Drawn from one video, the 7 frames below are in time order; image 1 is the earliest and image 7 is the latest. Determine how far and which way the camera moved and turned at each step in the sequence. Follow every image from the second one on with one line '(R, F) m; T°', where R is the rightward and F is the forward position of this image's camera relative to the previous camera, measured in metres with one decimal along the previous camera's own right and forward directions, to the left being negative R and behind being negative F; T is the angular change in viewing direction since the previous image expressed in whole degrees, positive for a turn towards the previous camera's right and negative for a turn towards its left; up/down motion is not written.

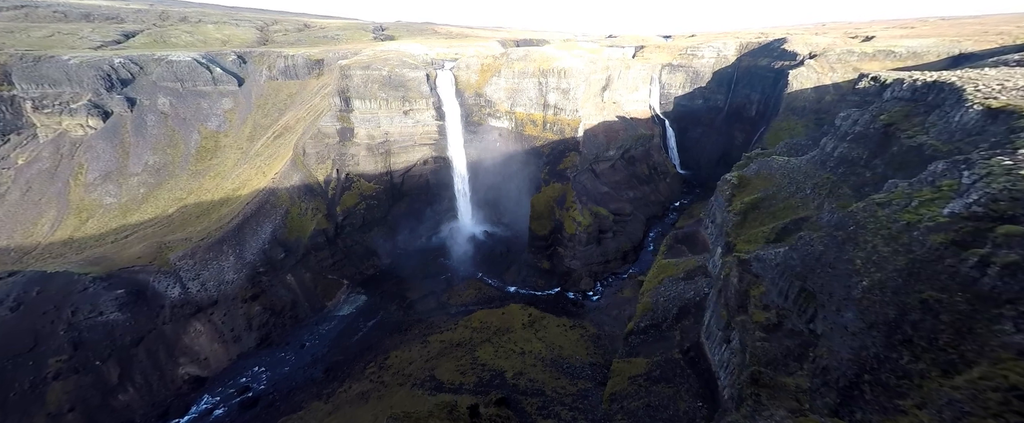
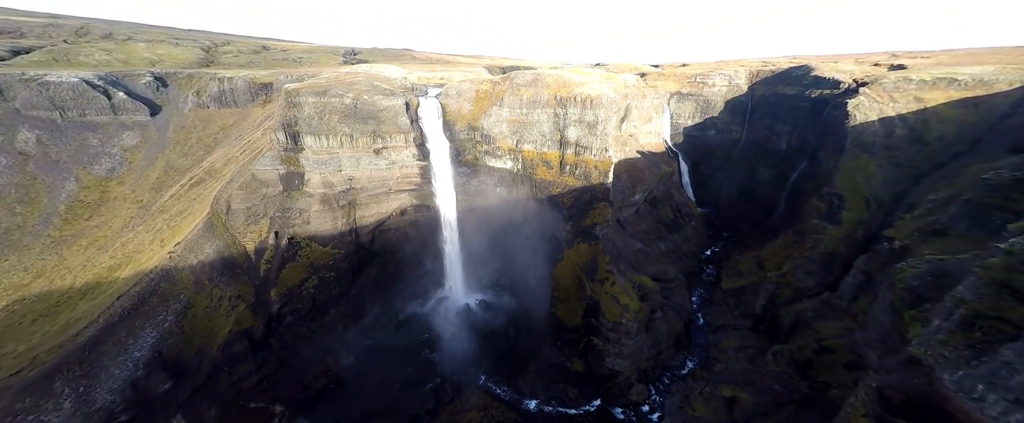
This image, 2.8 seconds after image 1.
(-2.7, +9.6) m; +4°
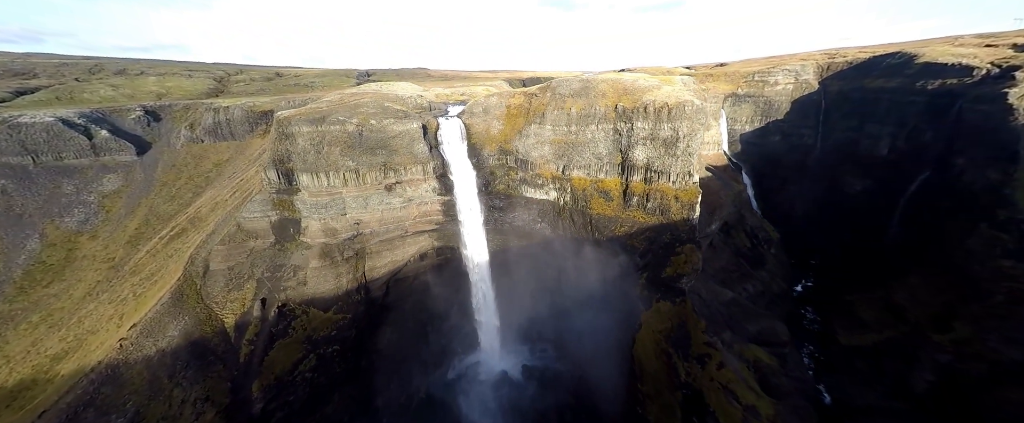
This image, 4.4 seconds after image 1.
(-1.9, +6.5) m; -3°
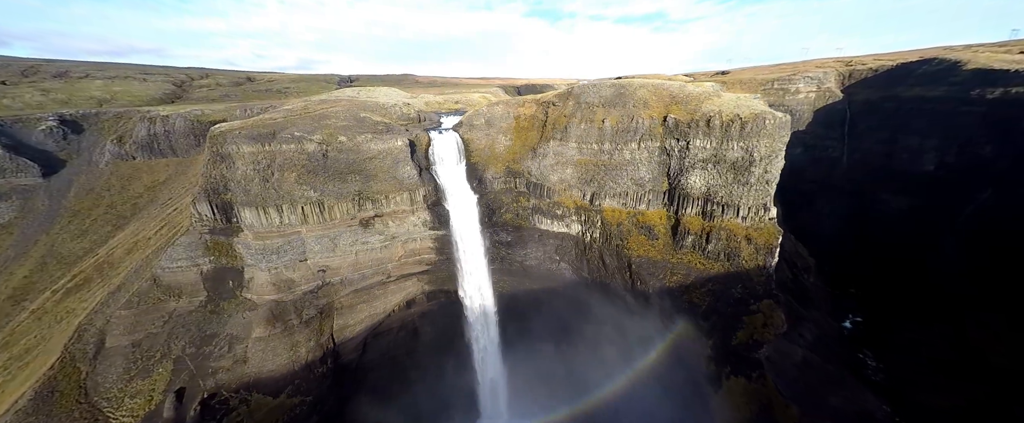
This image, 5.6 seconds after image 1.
(-1.4, +5.4) m; +2°
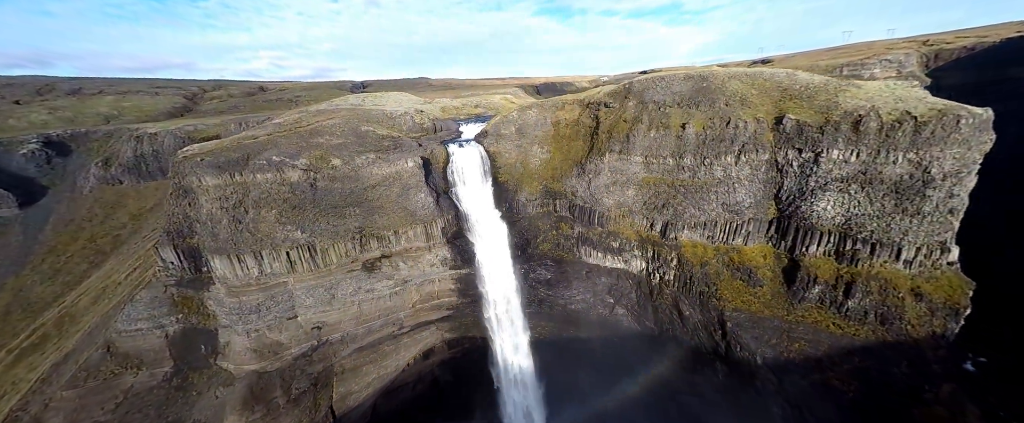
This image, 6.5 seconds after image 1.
(-1.1, +4.3) m; -3°
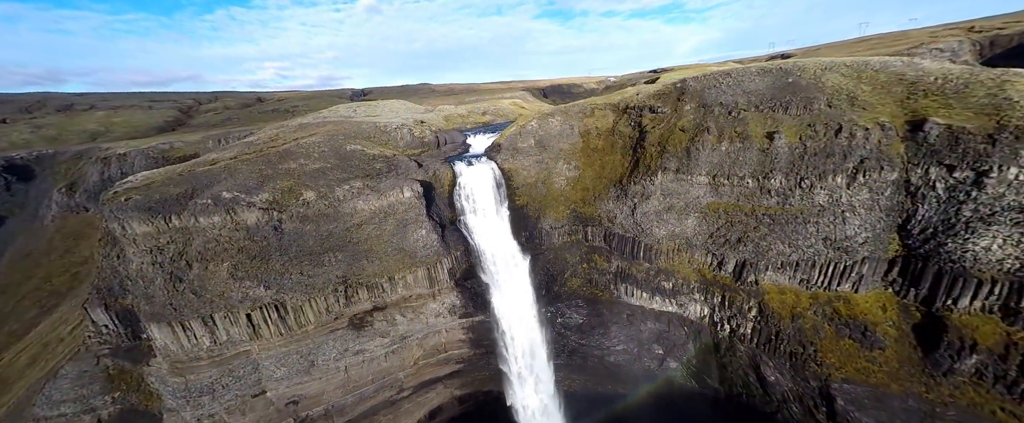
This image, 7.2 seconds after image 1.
(-0.7, +3.1) m; -1°
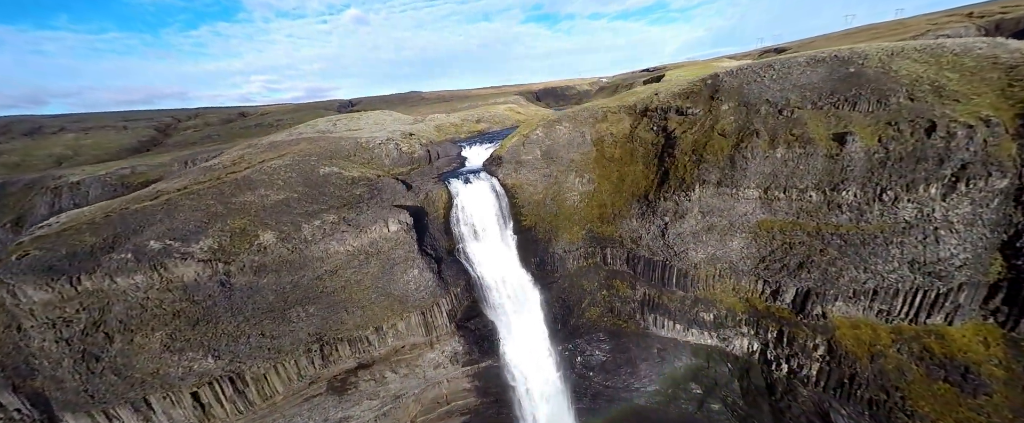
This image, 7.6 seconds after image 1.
(-0.4, +1.9) m; +1°
